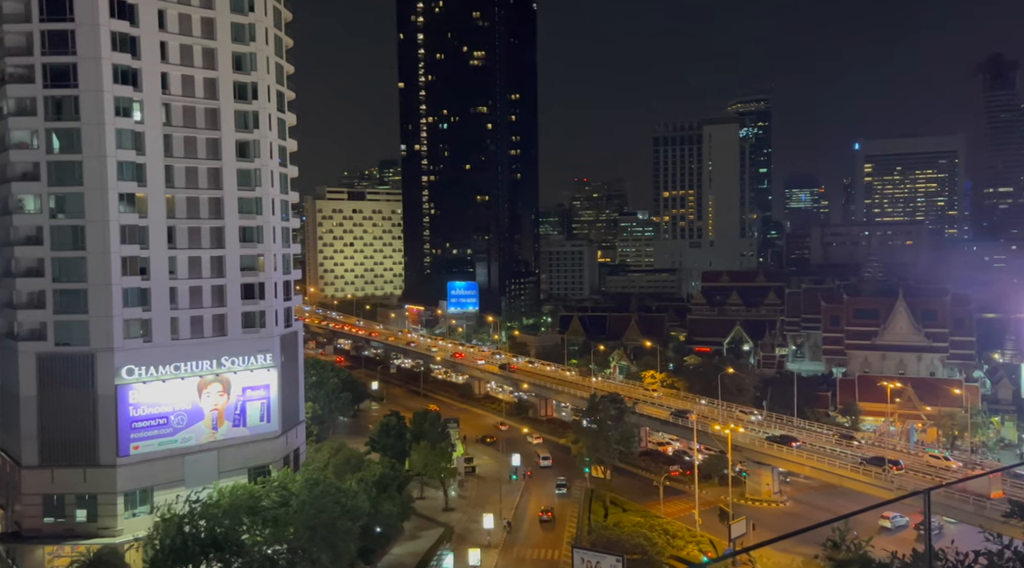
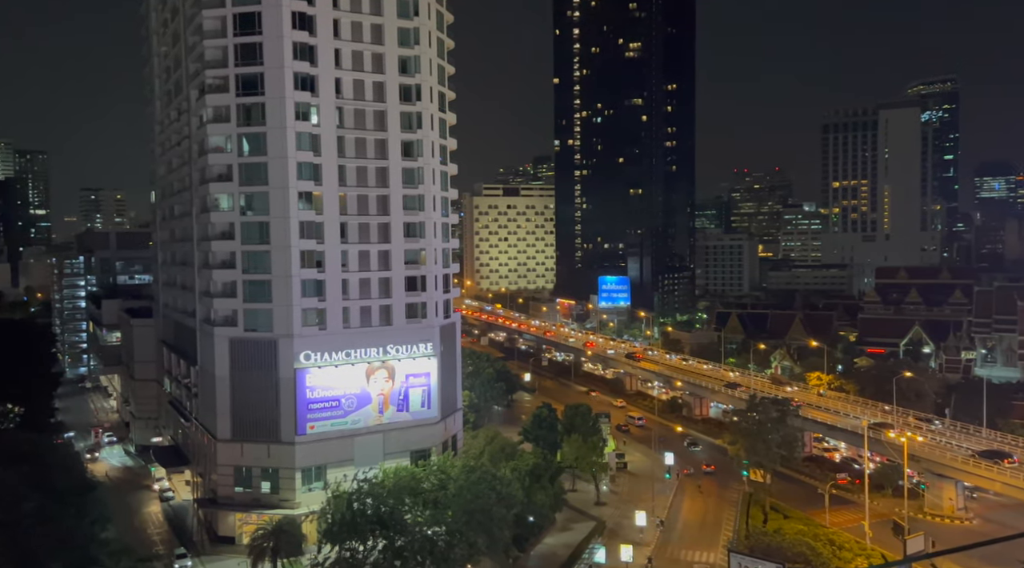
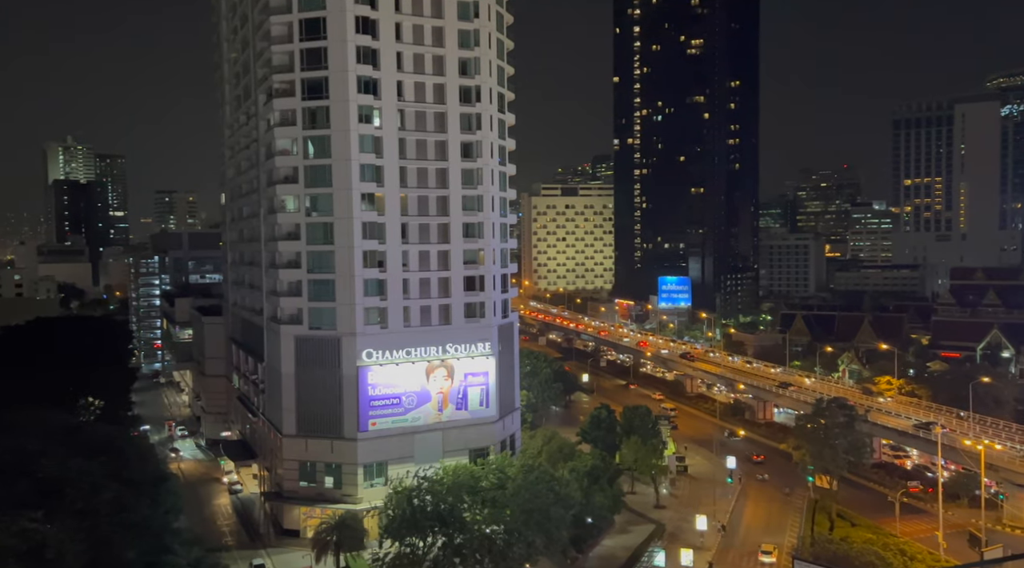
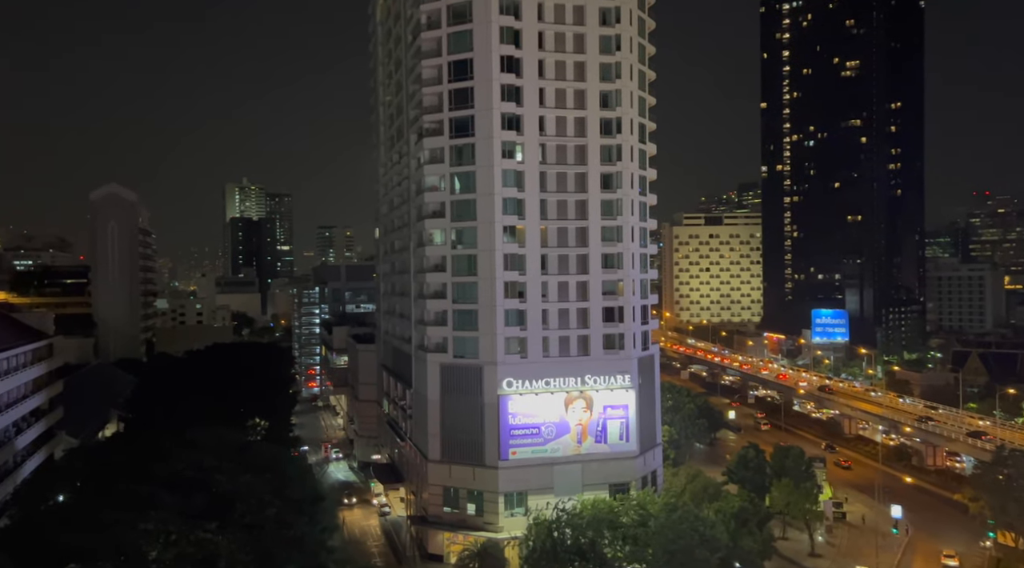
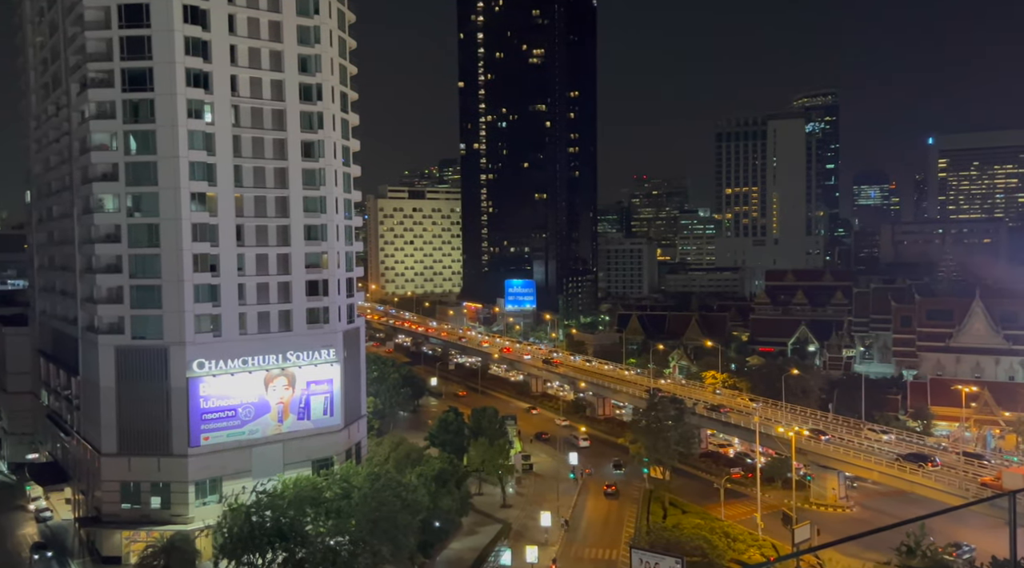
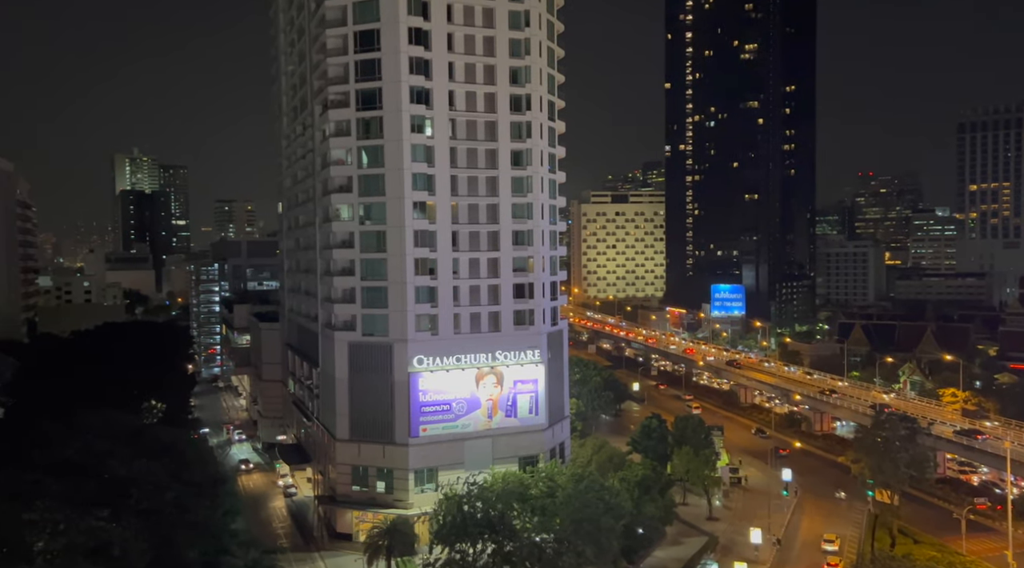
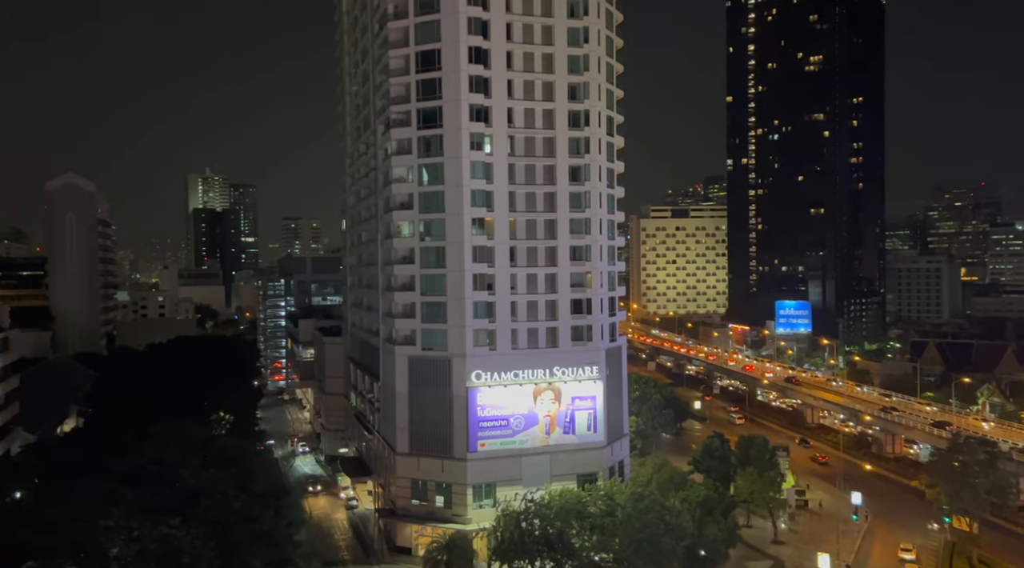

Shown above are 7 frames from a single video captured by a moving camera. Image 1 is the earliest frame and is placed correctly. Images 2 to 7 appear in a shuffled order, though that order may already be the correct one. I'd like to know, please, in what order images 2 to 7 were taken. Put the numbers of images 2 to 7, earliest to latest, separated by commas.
5, 2, 3, 6, 7, 4
